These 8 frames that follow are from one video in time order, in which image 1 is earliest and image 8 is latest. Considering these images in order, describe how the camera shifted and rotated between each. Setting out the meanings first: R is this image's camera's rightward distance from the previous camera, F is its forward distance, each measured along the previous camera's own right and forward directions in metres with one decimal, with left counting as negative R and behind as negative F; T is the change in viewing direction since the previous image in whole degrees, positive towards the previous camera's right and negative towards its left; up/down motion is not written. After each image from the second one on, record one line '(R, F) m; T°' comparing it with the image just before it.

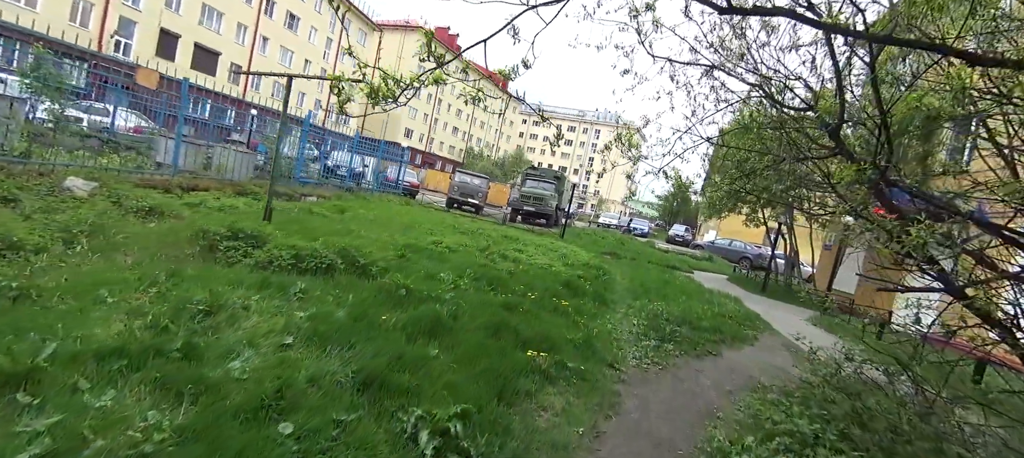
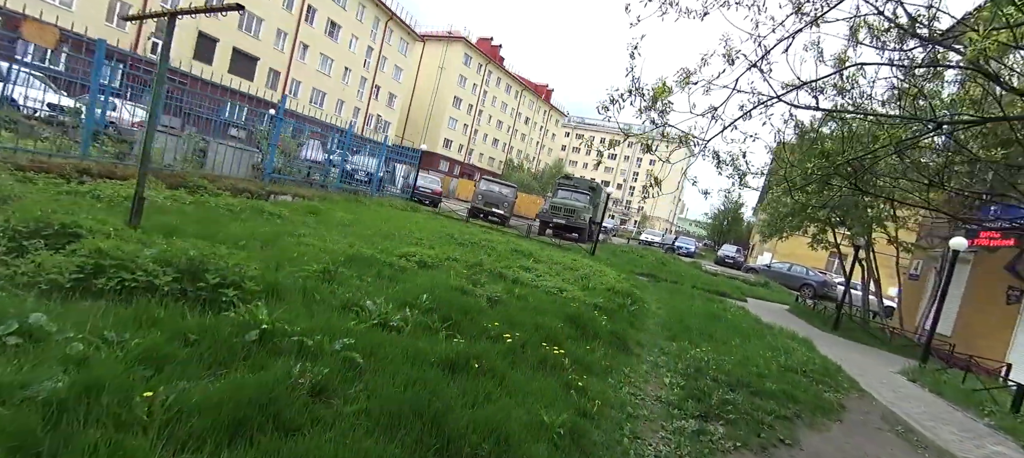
(+0.7, +2.1) m; -5°
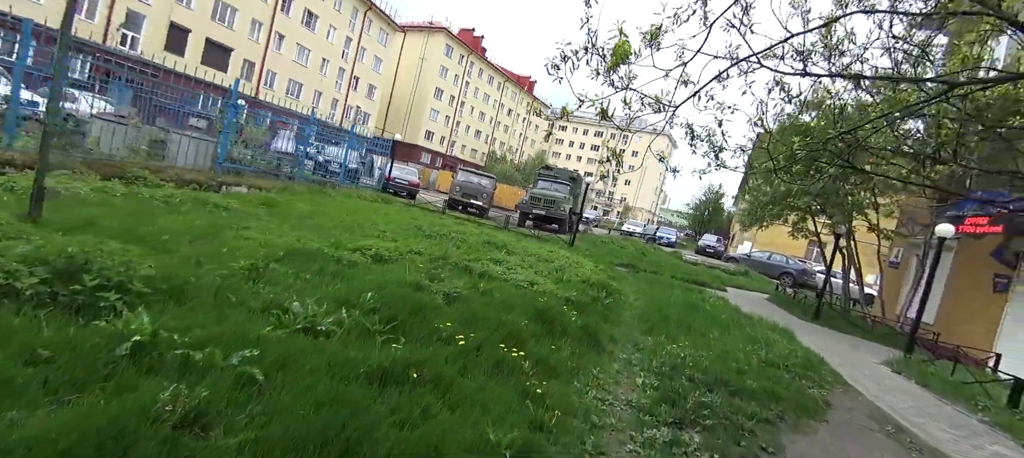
(+0.3, +0.5) m; +2°
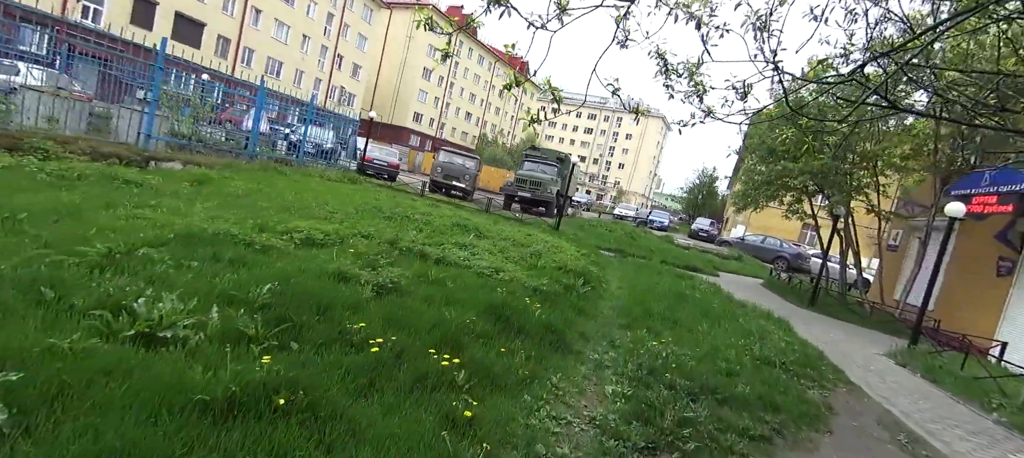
(+0.4, +0.9) m; +1°
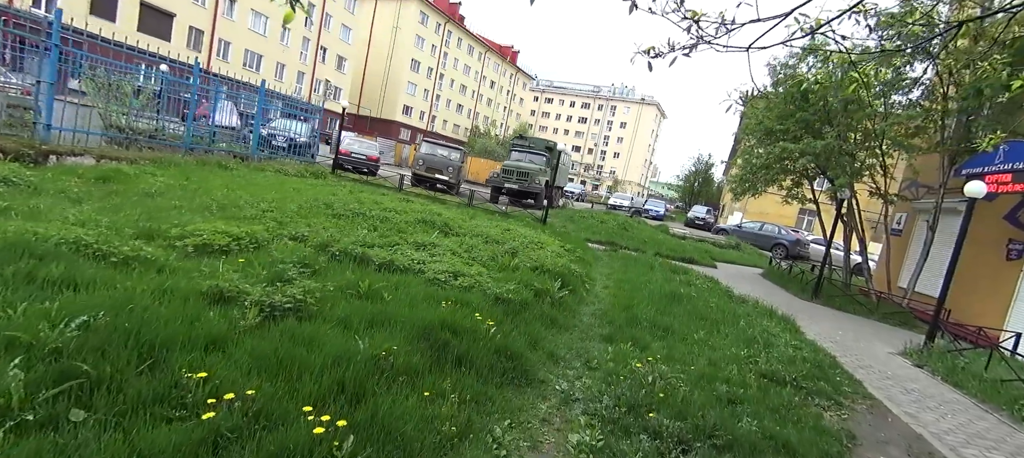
(+0.4, +1.0) m; 0°
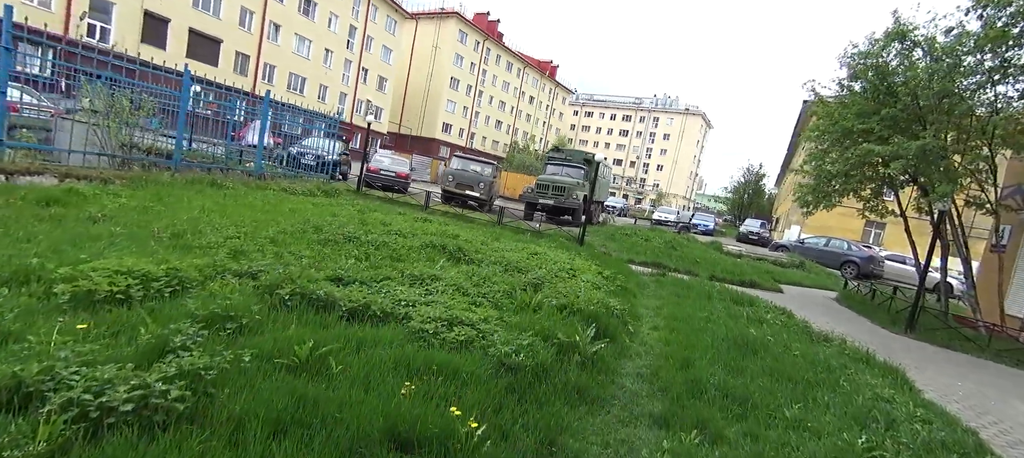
(+0.2, +1.4) m; -5°
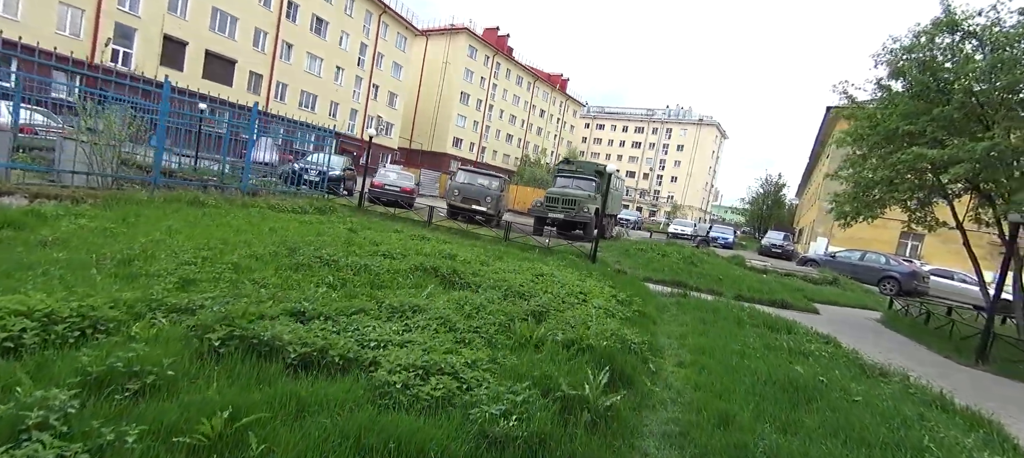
(+0.2, +0.8) m; -2°
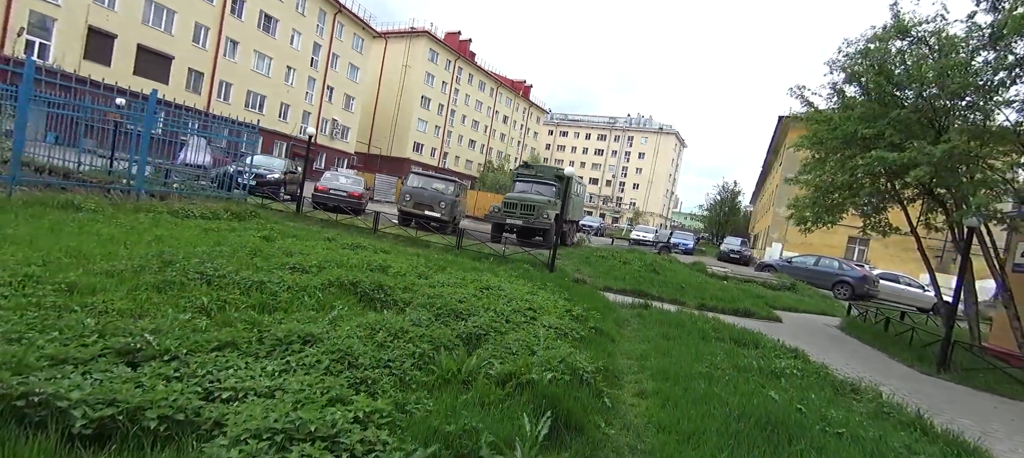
(+0.3, +0.8) m; +4°
